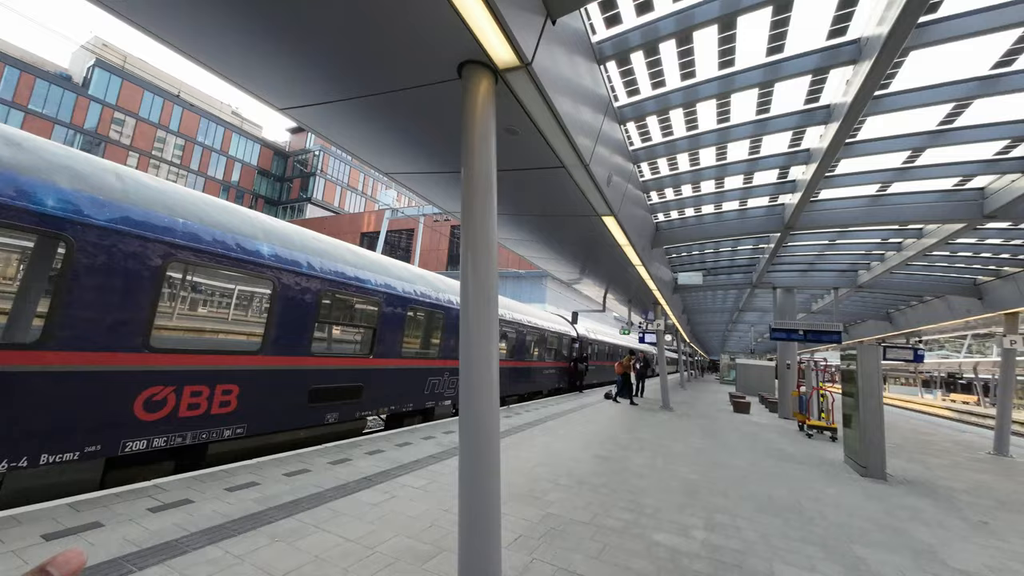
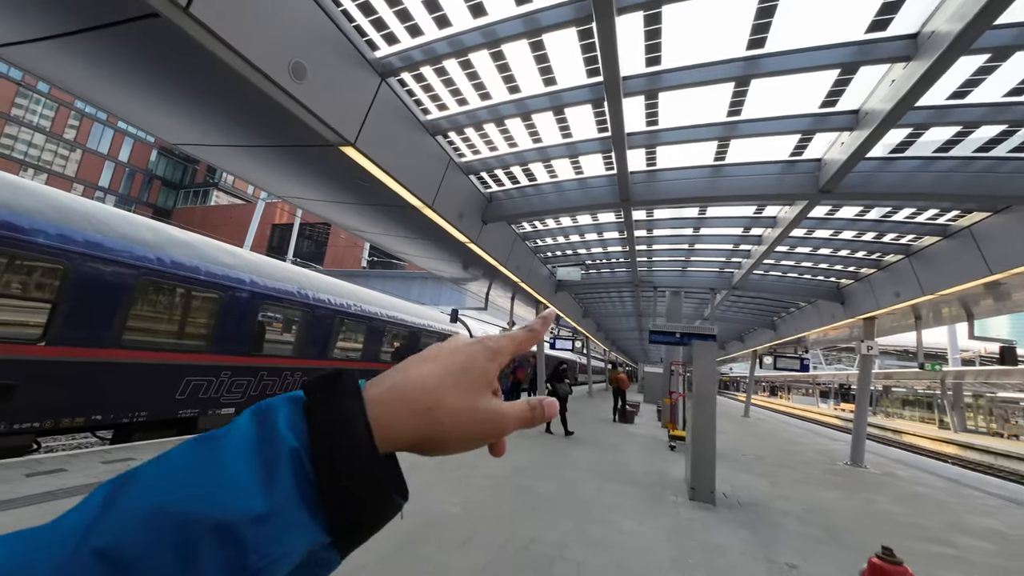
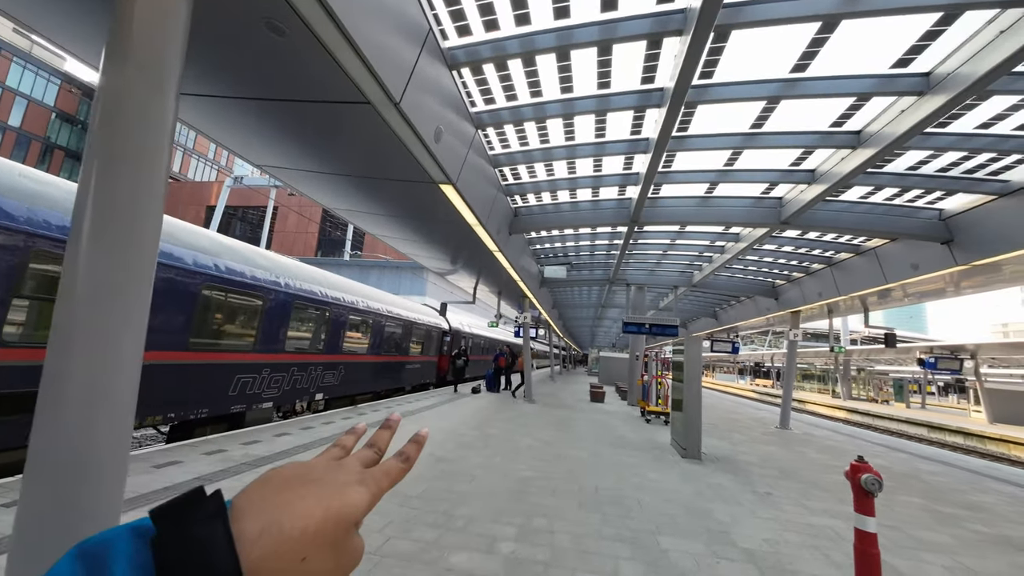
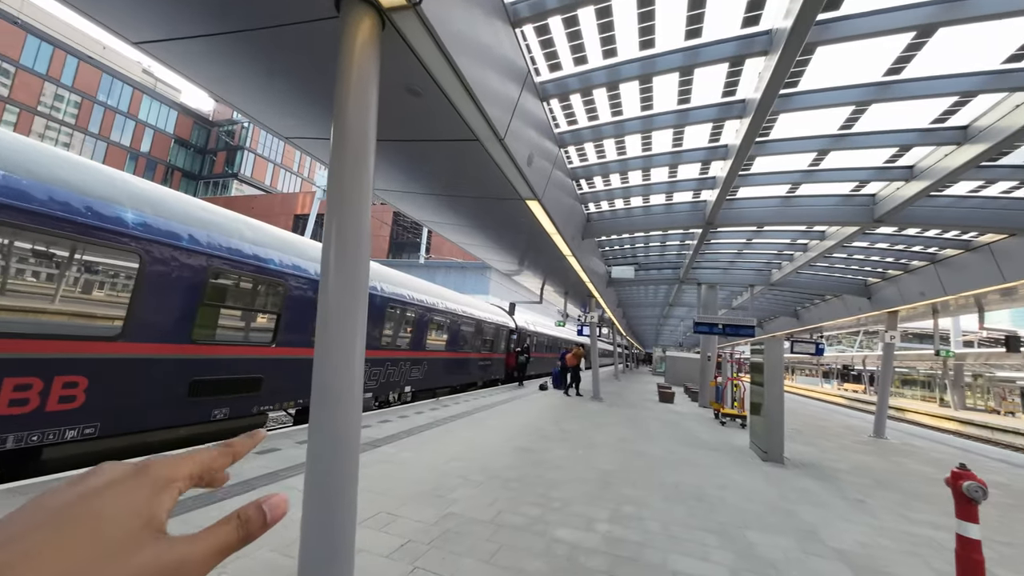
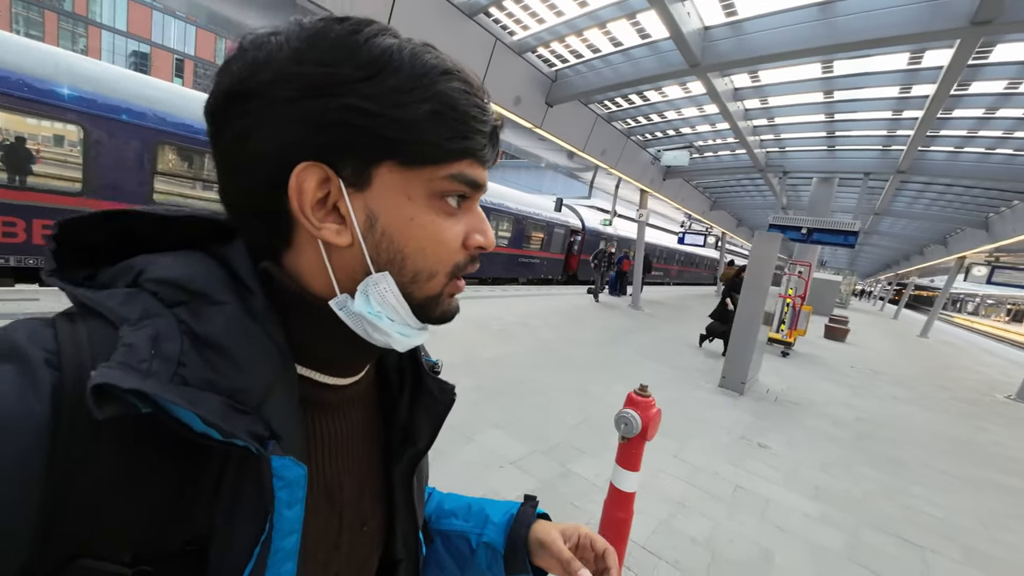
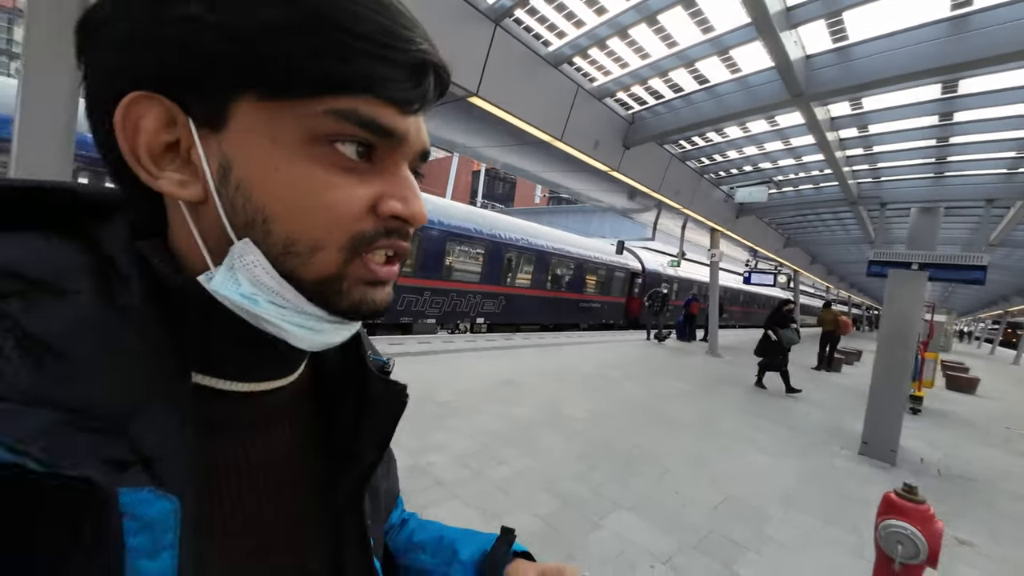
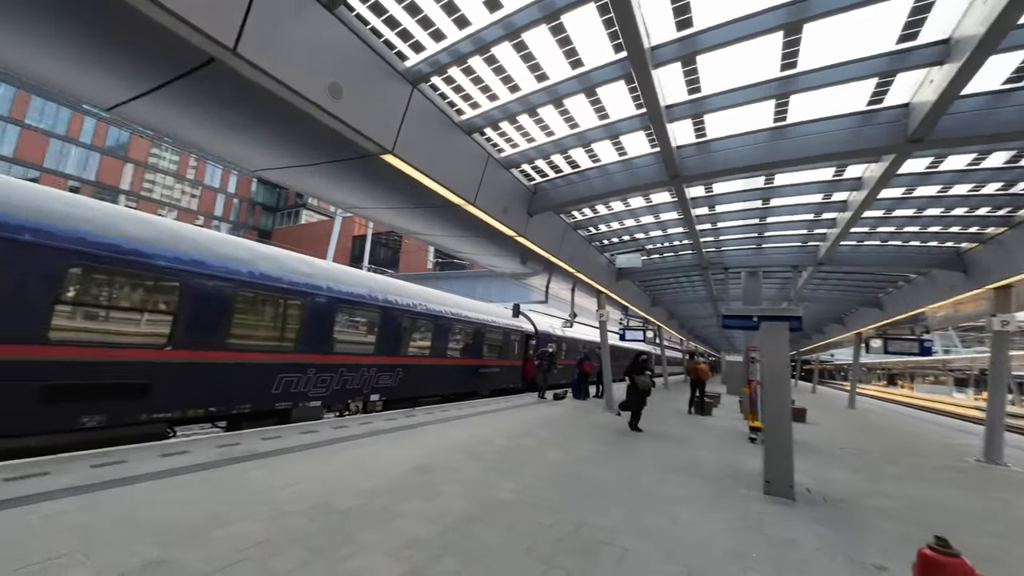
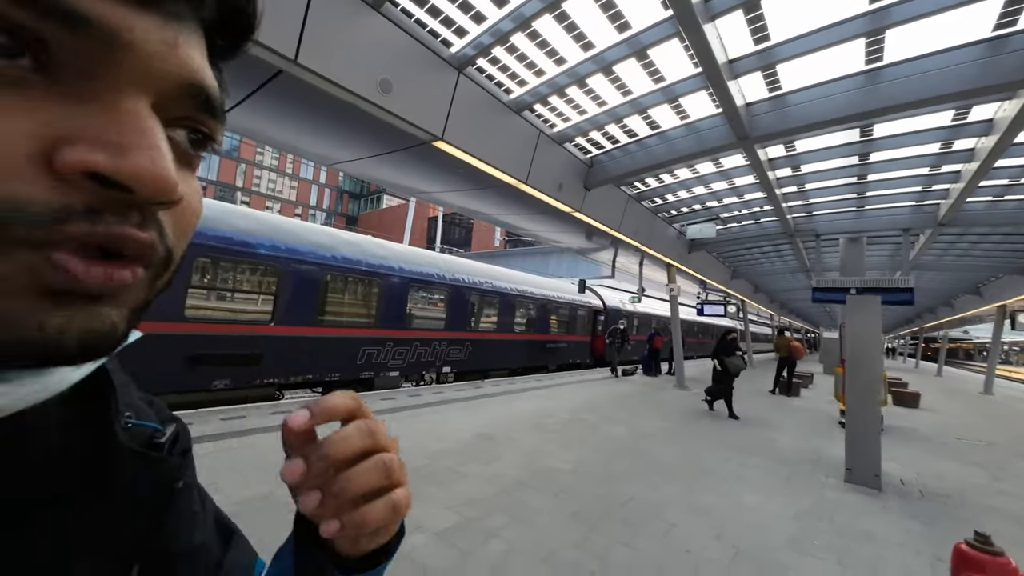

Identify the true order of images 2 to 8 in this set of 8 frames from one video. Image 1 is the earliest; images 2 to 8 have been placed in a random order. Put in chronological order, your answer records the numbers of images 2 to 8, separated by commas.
4, 3, 2, 7, 8, 6, 5
